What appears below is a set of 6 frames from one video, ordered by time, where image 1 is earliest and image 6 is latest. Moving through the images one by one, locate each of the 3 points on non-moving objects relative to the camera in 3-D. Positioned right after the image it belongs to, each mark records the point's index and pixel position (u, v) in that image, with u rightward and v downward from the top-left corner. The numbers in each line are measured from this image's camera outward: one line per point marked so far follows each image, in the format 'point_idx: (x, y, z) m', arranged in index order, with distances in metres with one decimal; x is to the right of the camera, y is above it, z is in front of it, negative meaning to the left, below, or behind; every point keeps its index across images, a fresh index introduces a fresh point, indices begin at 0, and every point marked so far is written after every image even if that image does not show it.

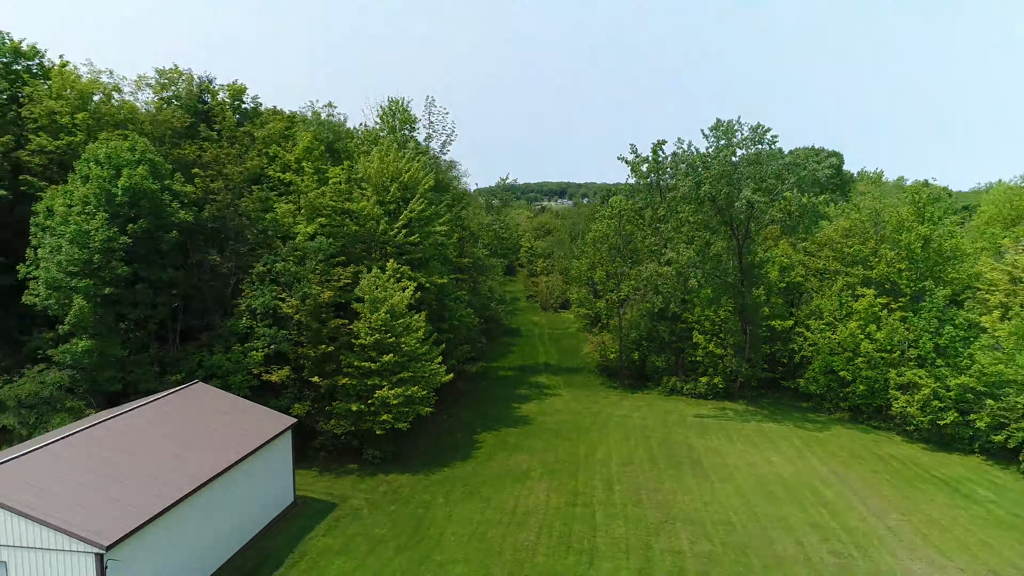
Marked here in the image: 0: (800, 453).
0: (+4.8, -2.8, +12.4) m
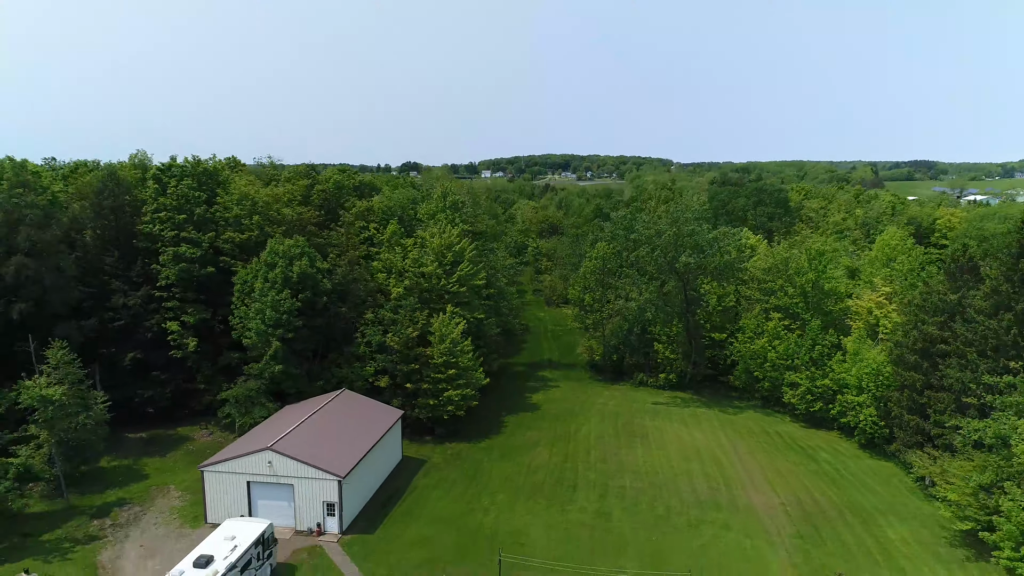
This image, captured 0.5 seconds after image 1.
0: (+5.2, -3.6, +18.9) m
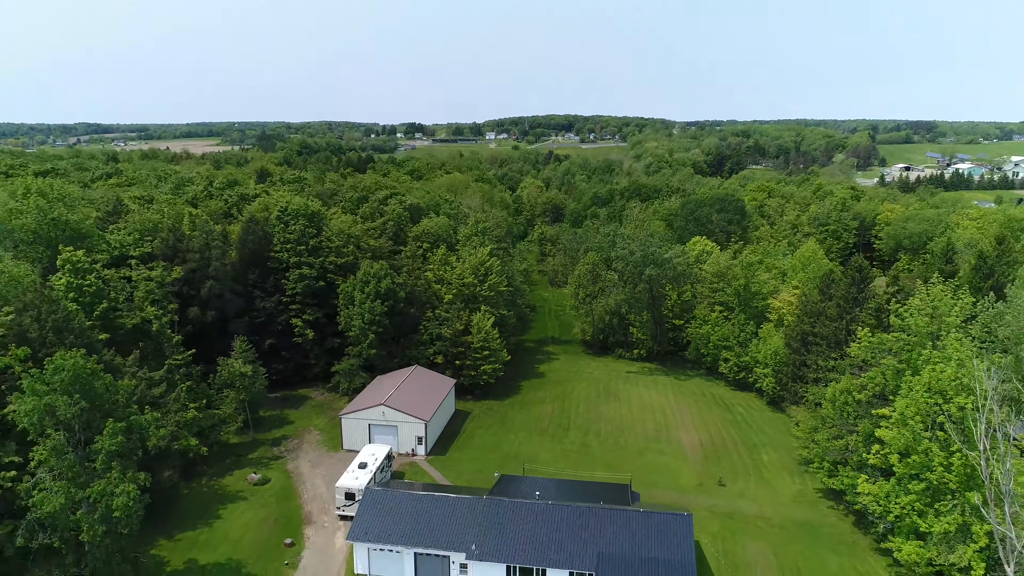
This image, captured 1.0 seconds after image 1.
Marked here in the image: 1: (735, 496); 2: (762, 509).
0: (+5.7, -3.8, +27.0) m
1: (+5.8, -5.3, +19.1) m
2: (+6.2, -5.5, +18.4) m
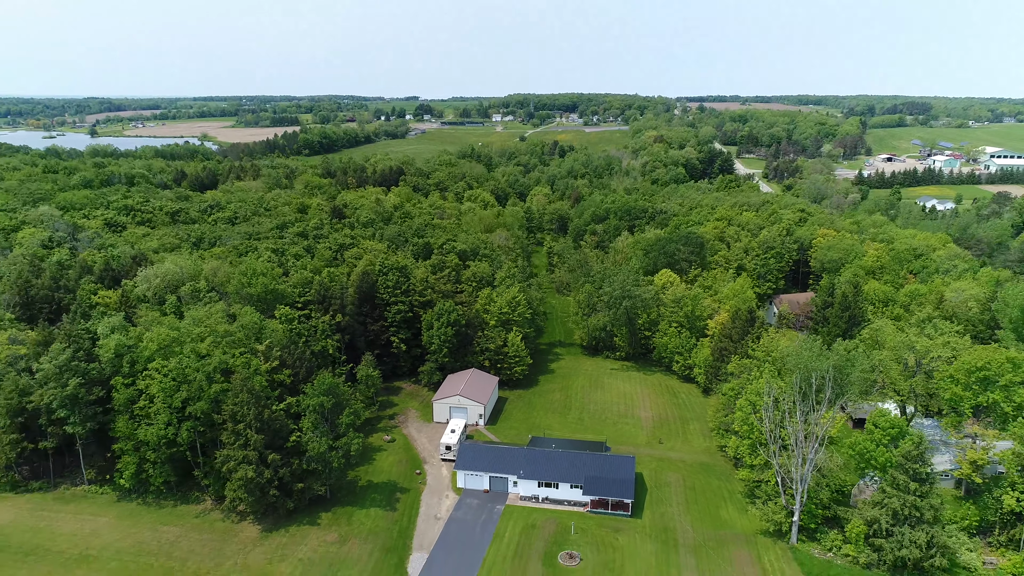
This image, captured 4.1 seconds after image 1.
0: (+6.8, -5.2, +40.5) m
1: (+6.9, -7.0, +32.7) m
2: (+7.3, -7.2, +32.0) m
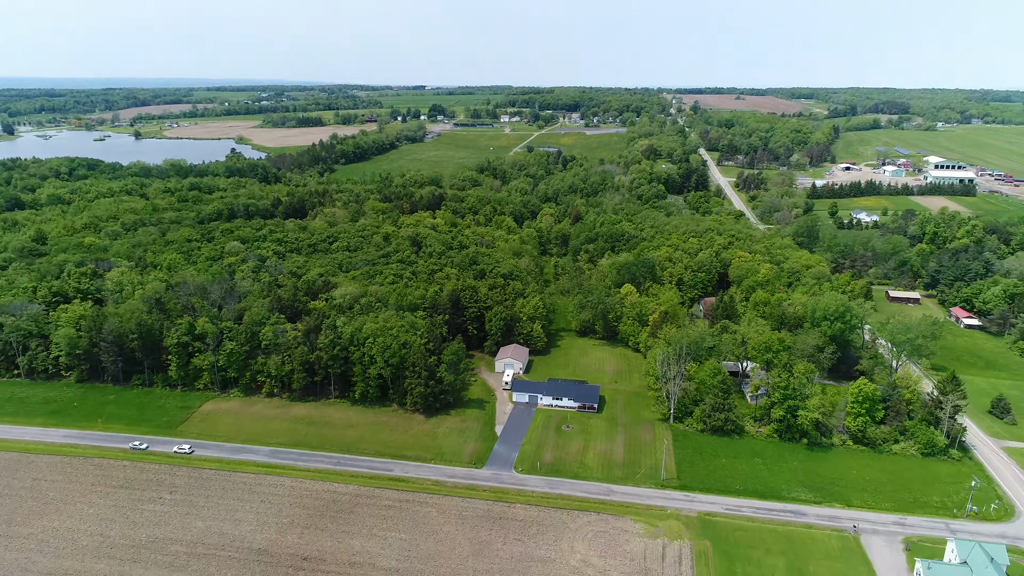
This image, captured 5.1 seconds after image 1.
0: (+9.0, -6.2, +70.2) m
1: (+9.1, -8.2, +62.4) m
2: (+9.5, -8.4, +61.7) m
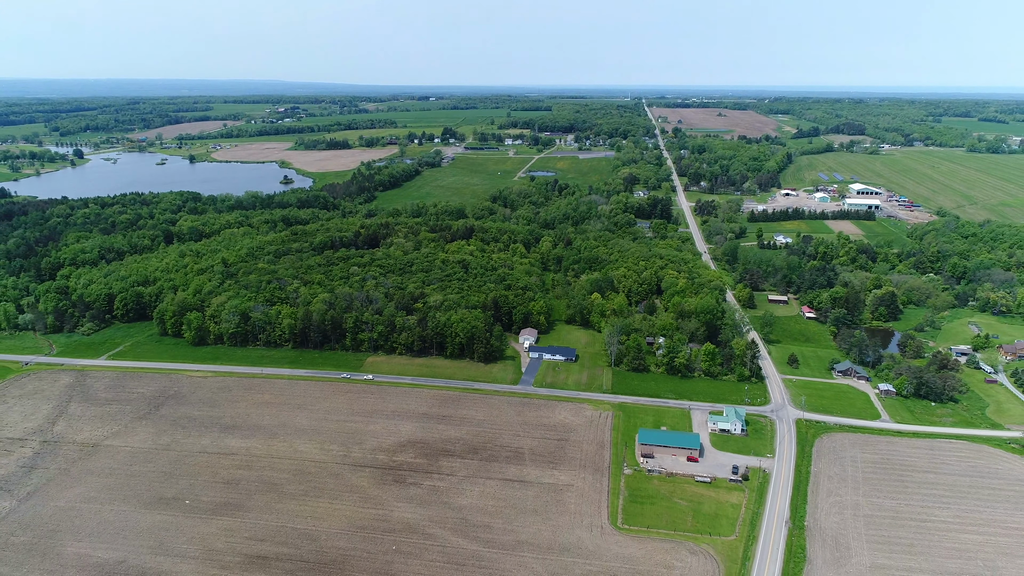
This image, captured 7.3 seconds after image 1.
0: (+11.5, -7.4, +121.0) m
1: (+11.6, -9.4, +113.2) m
2: (+12.0, -9.6, +112.5) m
